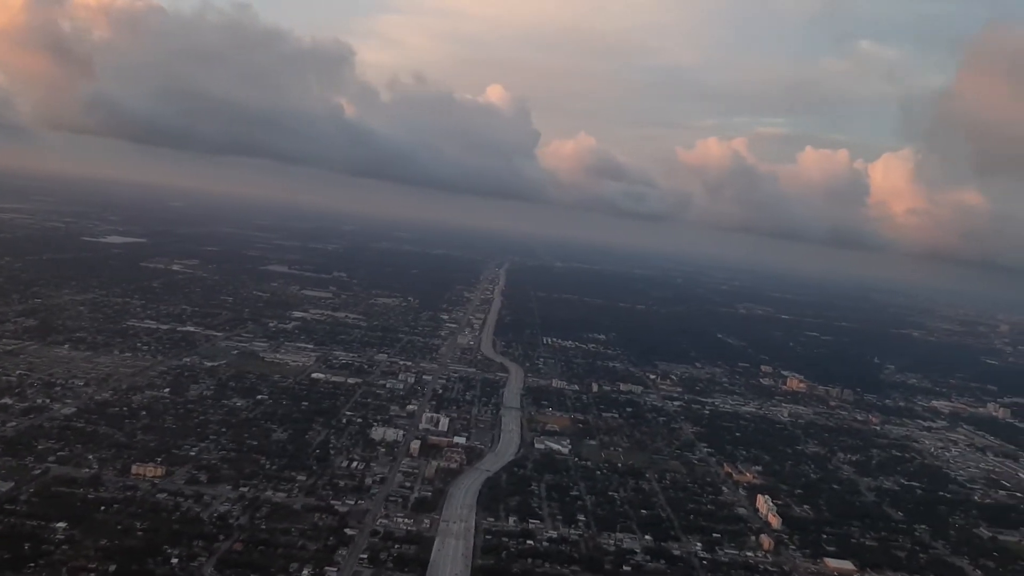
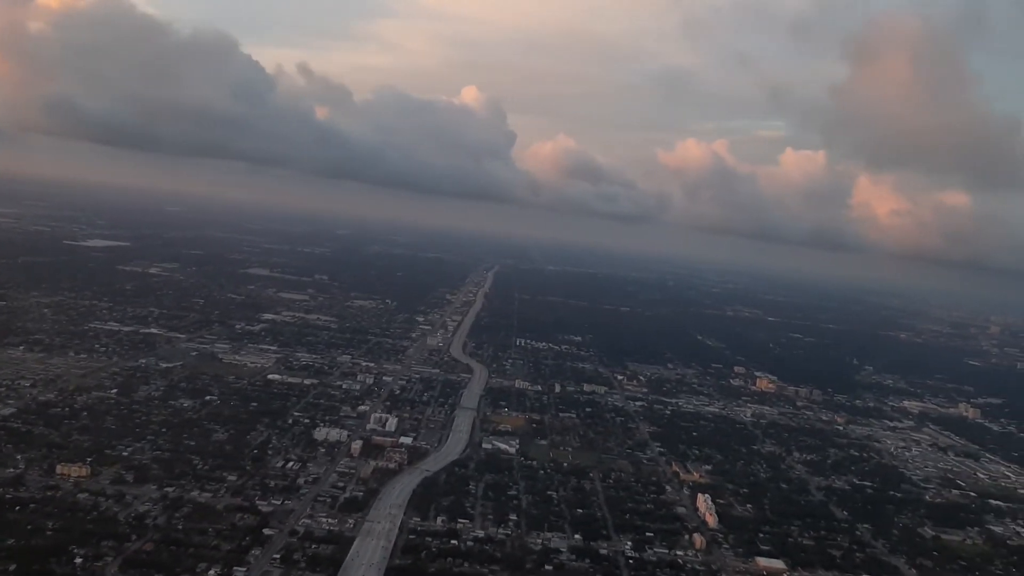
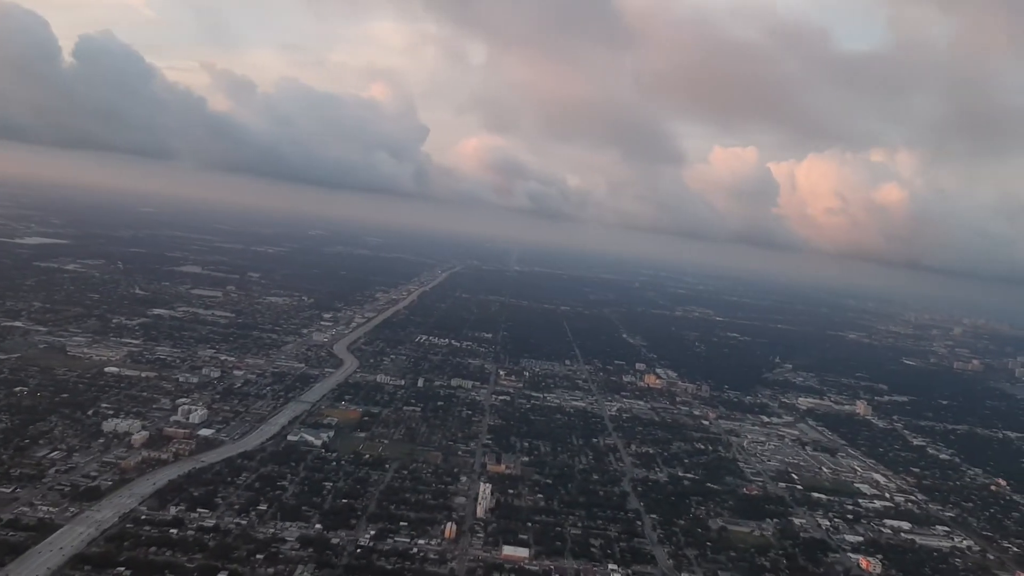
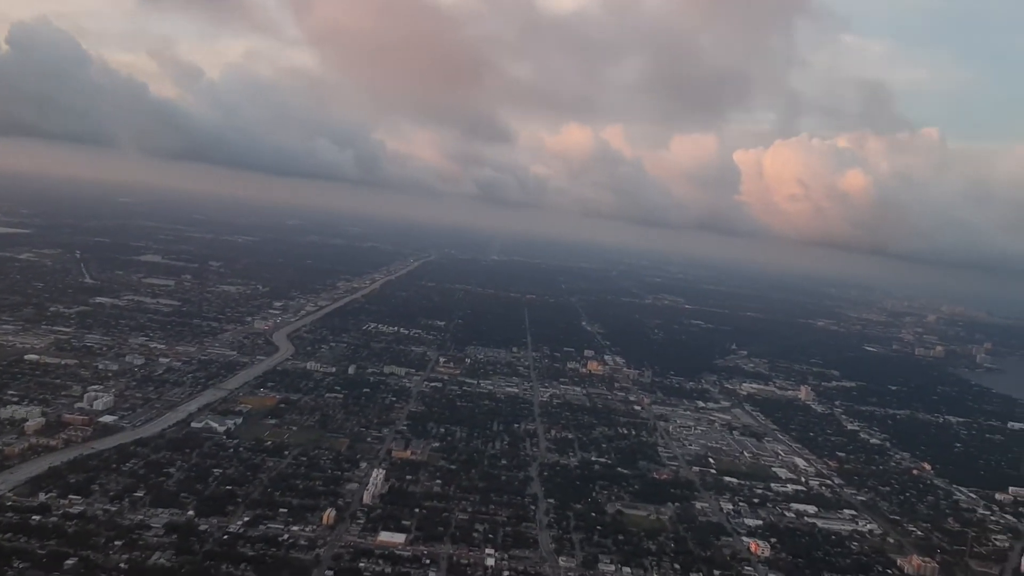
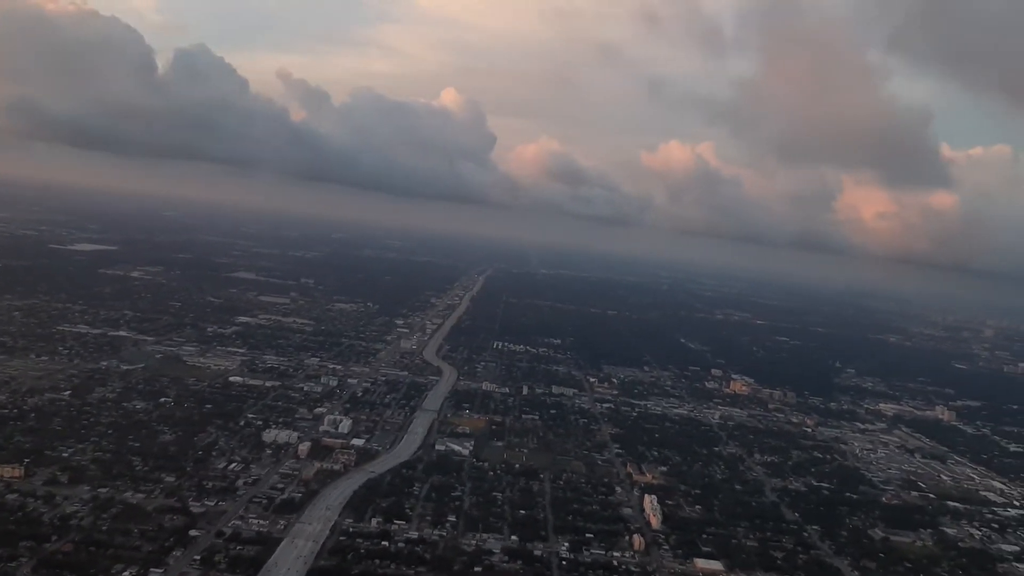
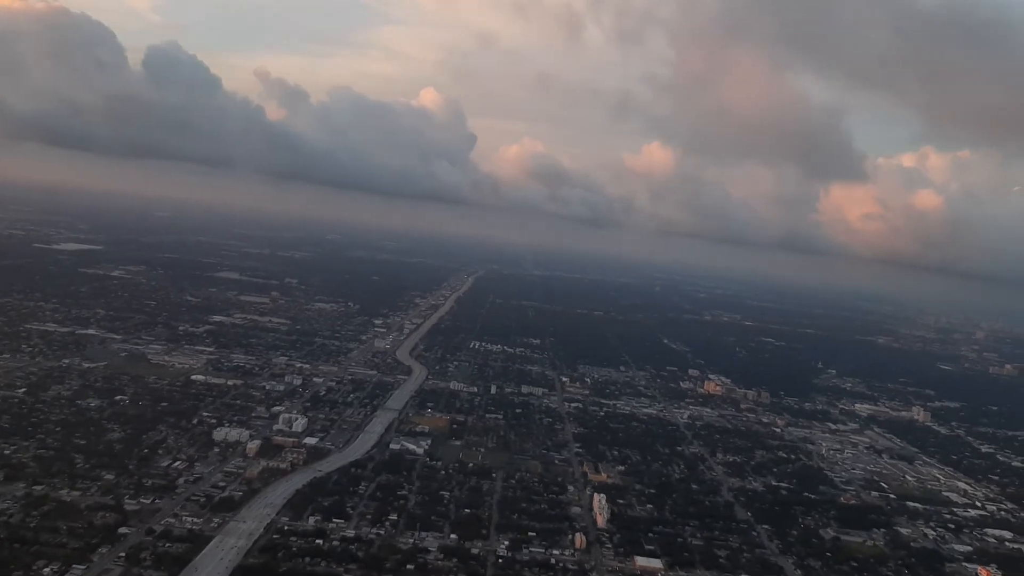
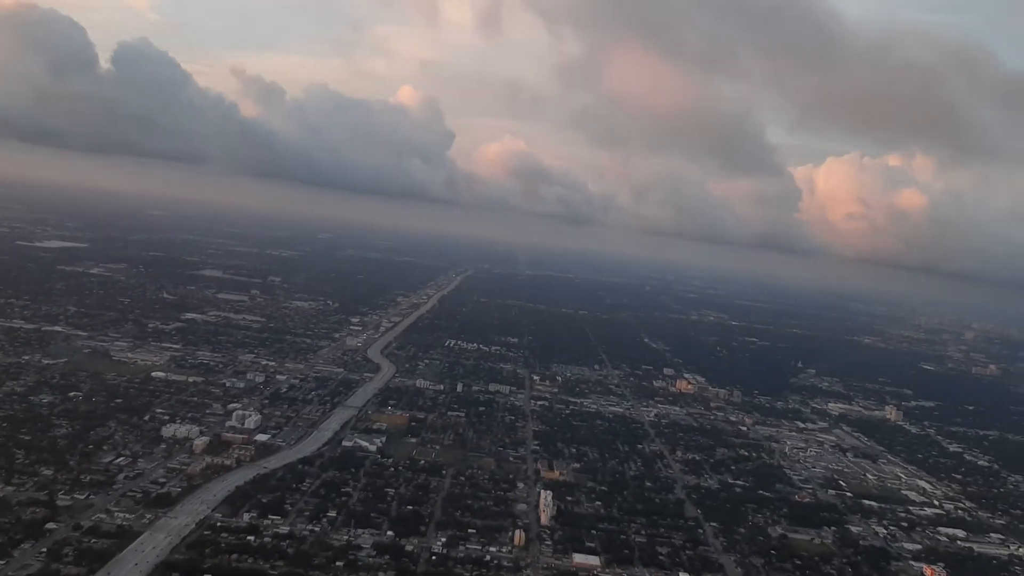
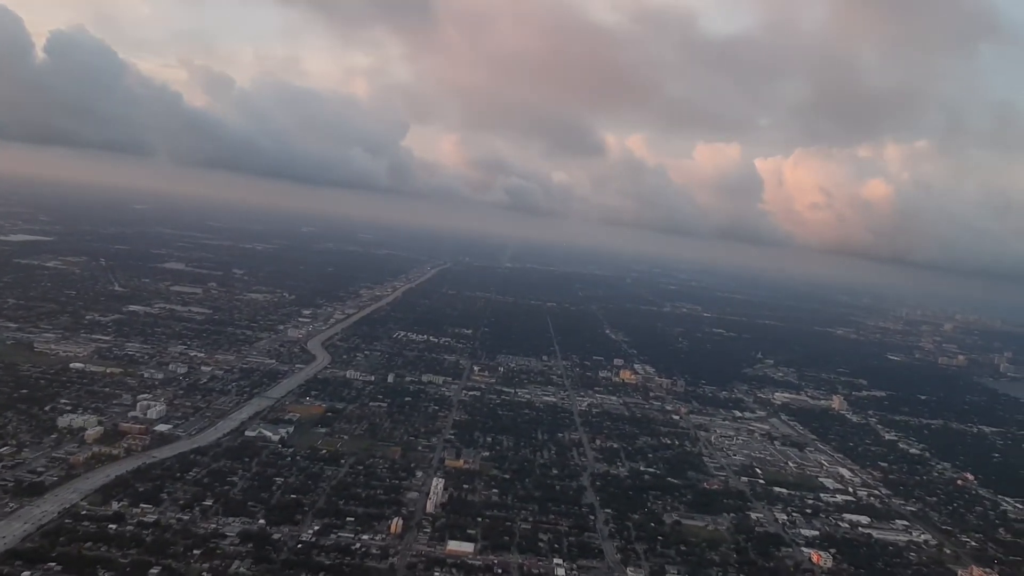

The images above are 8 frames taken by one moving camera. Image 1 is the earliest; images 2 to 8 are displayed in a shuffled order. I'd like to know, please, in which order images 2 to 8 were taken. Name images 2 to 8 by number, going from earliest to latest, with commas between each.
2, 5, 6, 7, 3, 8, 4
